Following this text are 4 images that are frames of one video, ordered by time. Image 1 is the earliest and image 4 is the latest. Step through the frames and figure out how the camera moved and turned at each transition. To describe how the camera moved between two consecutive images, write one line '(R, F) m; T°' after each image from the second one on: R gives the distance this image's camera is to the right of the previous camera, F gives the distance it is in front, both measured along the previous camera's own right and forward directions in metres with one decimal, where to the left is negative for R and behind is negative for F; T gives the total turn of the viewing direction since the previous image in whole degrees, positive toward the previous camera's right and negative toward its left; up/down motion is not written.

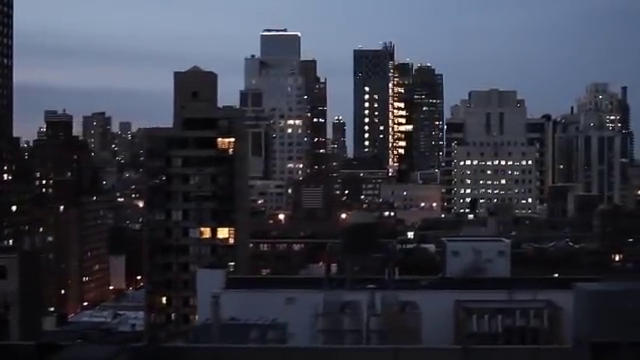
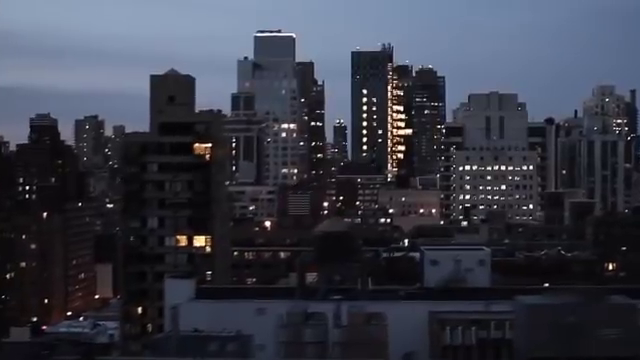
(+0.4, +0.3) m; -2°
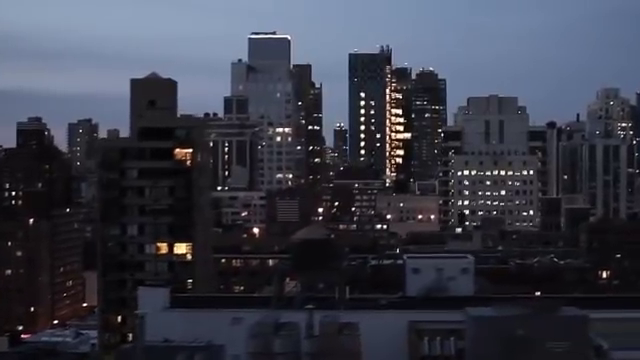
(+0.3, +0.2) m; -1°
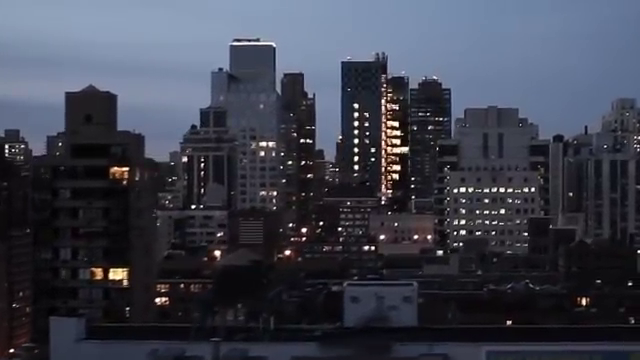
(+0.8, +0.7) m; -4°
